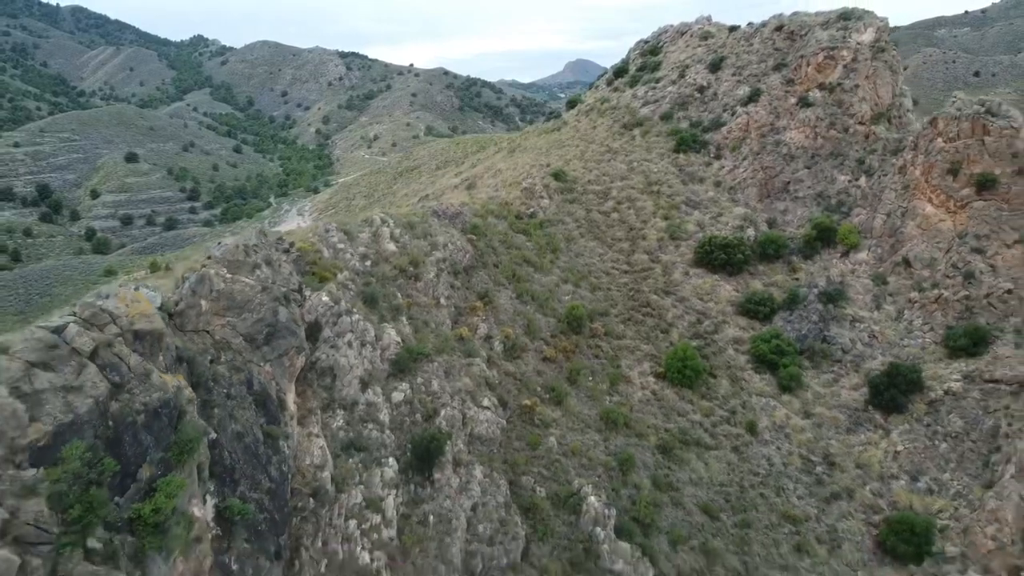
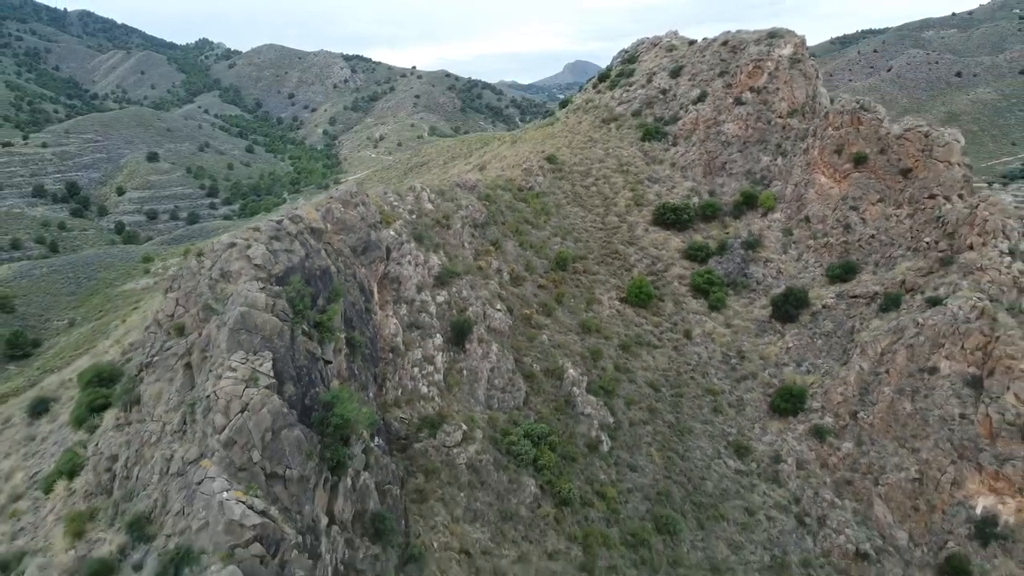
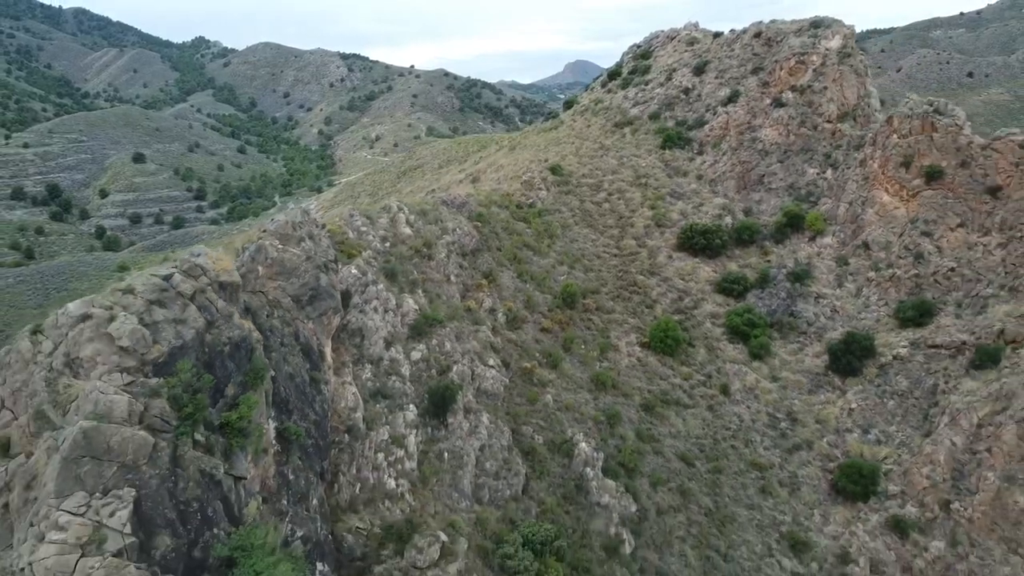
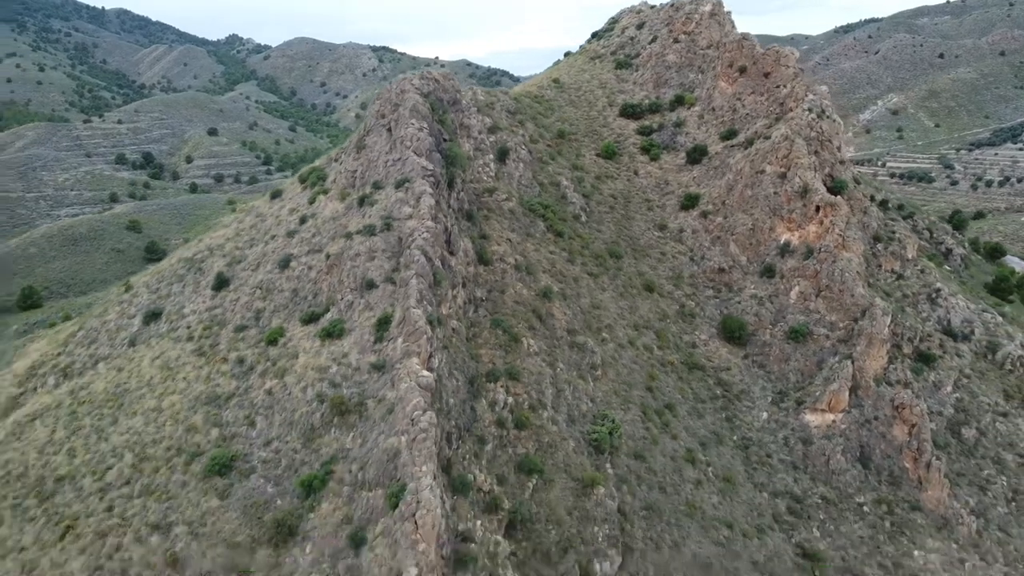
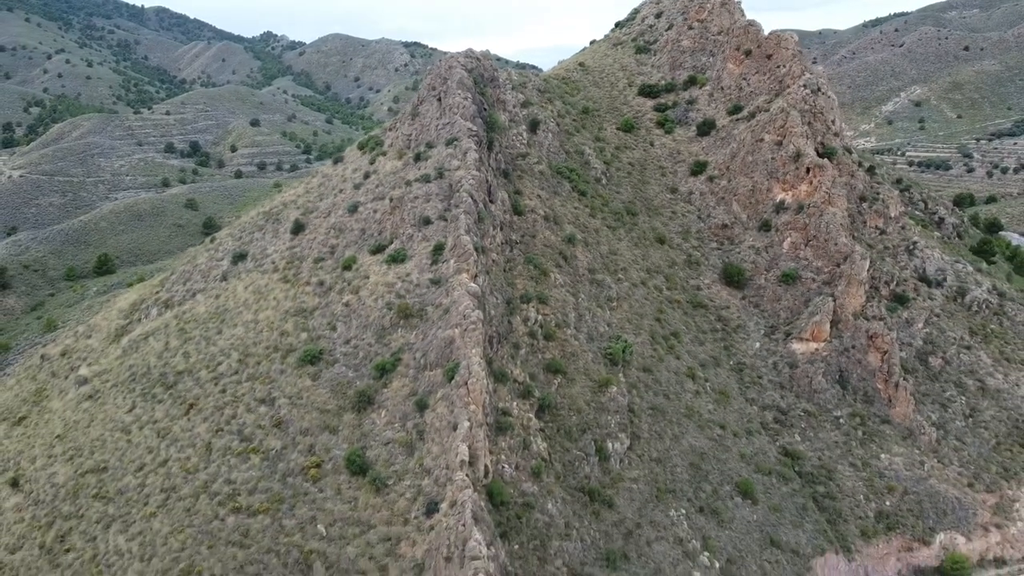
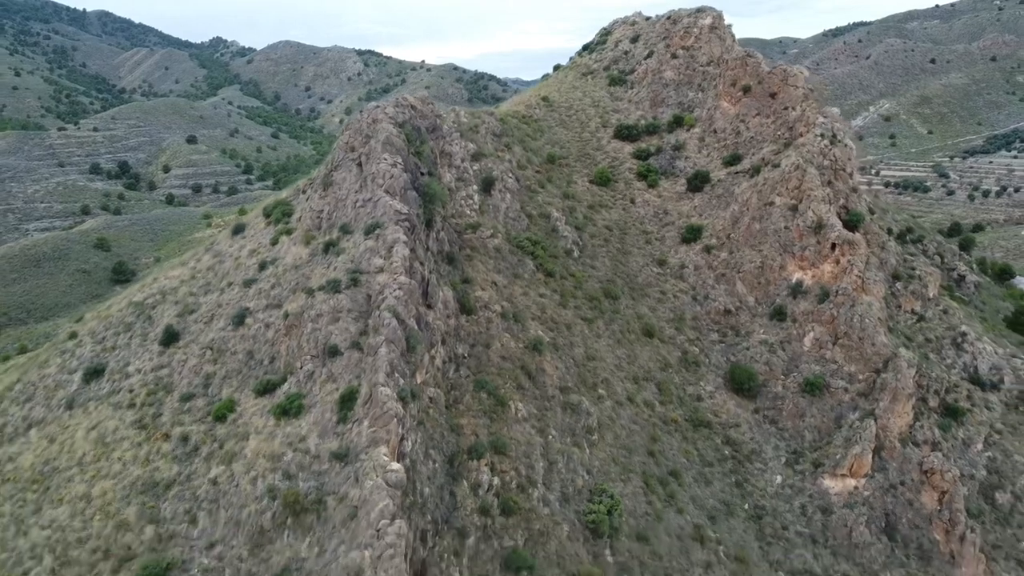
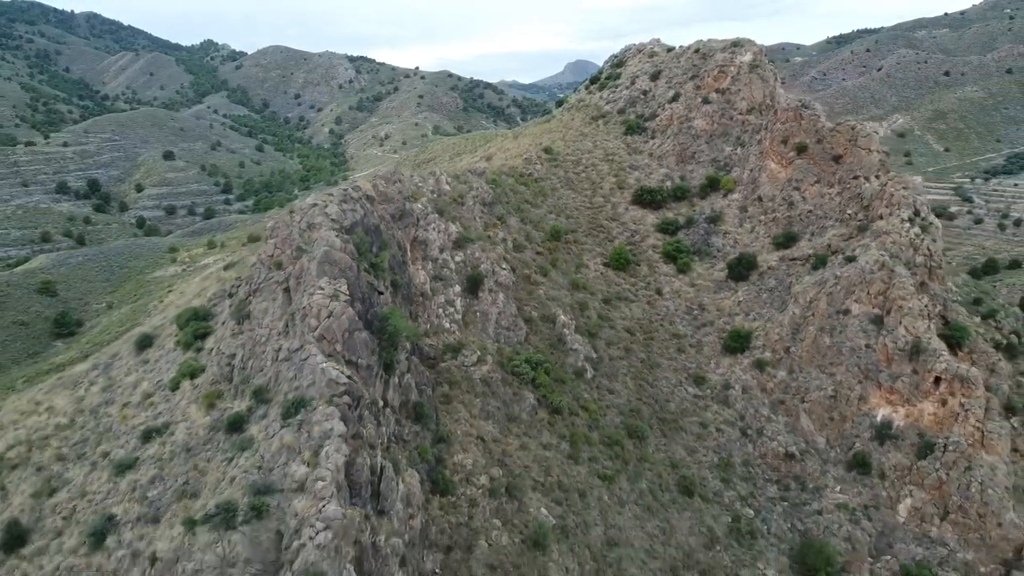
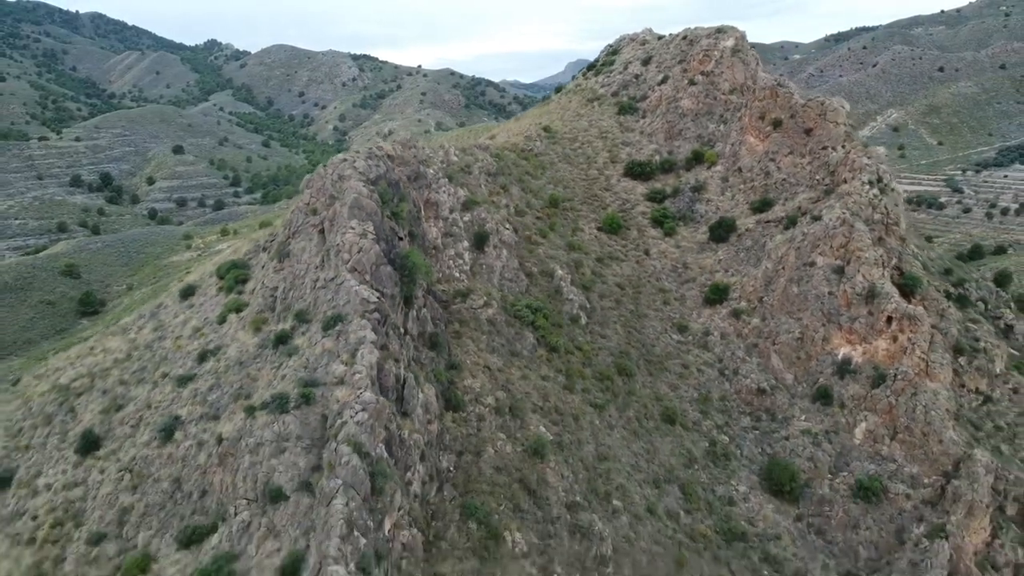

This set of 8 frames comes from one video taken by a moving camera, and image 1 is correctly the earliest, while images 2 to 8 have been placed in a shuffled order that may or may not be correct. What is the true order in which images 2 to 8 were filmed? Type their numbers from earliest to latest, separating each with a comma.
3, 2, 7, 8, 6, 4, 5
